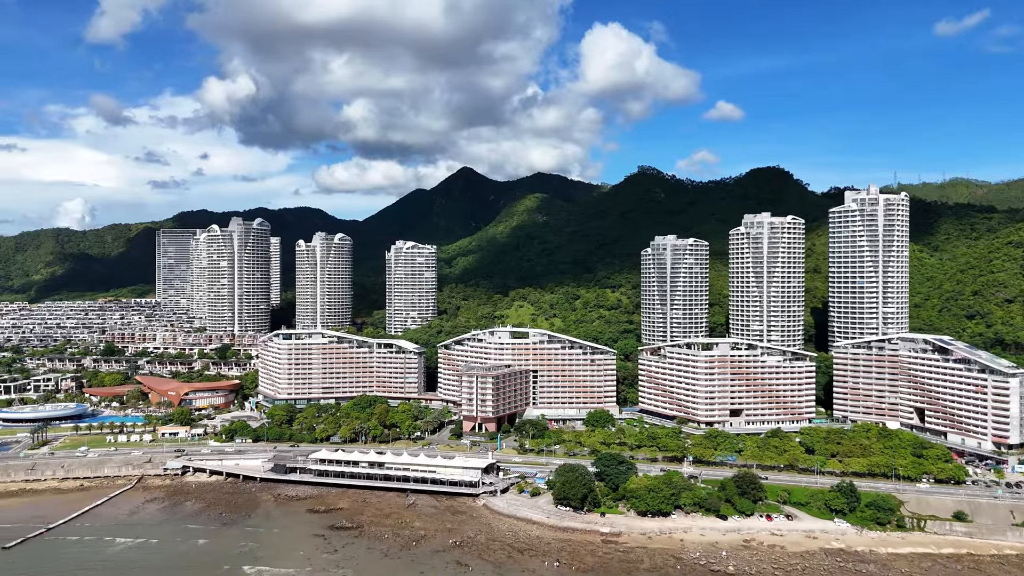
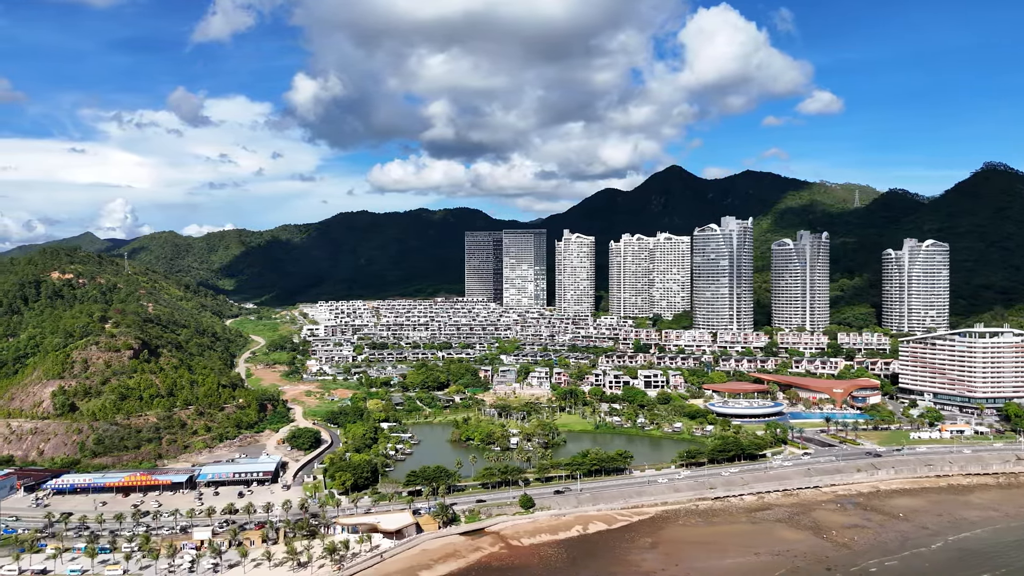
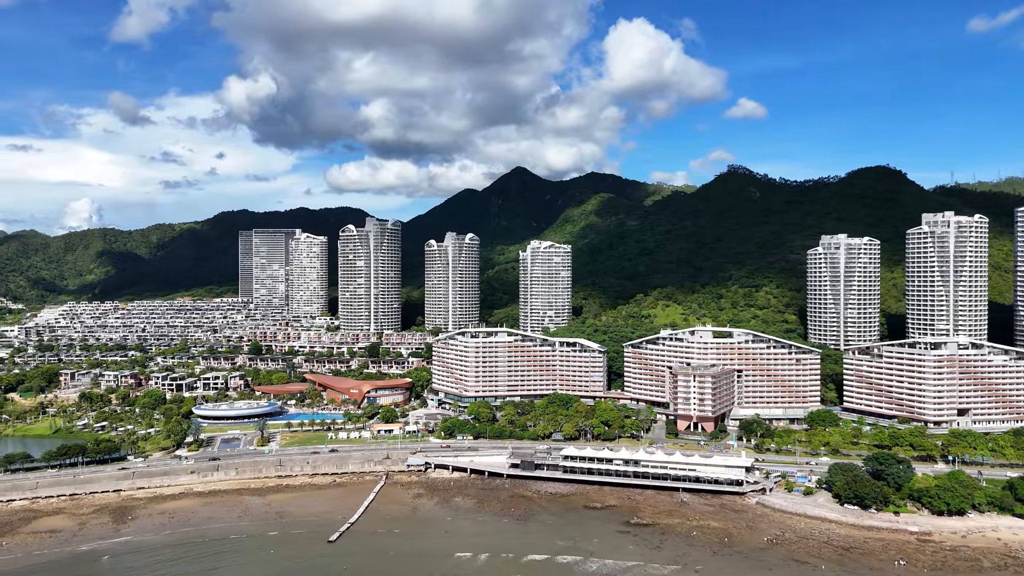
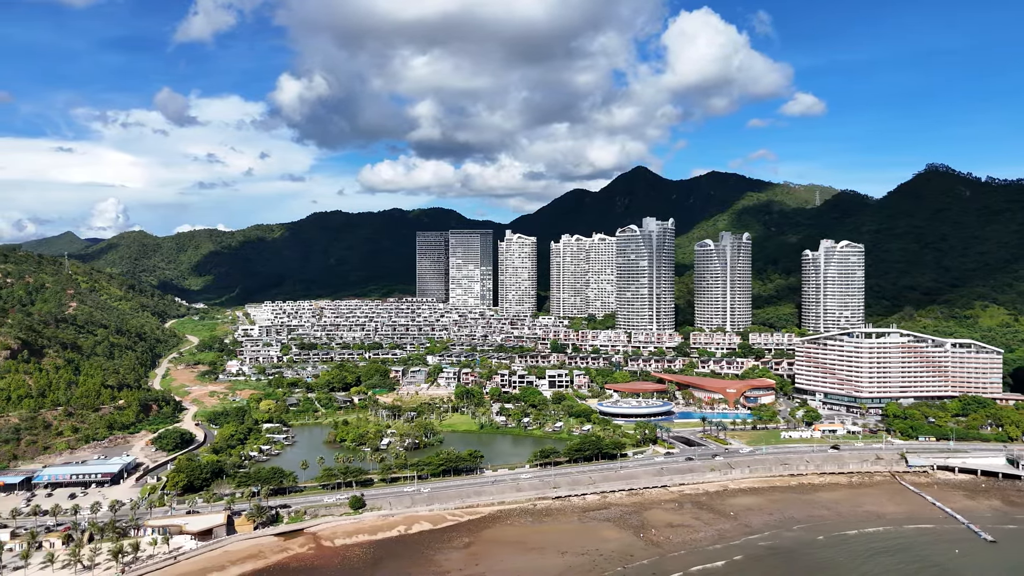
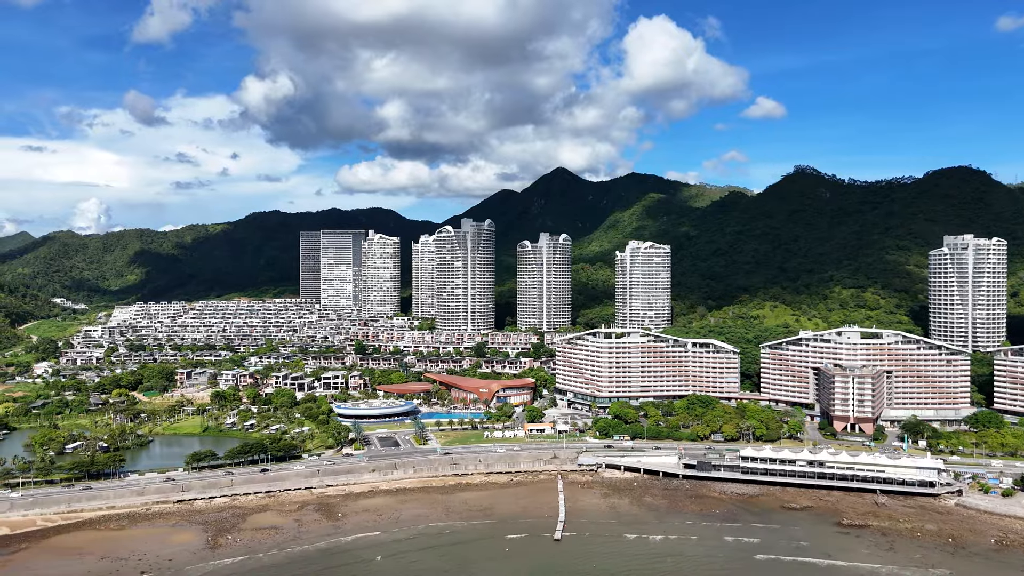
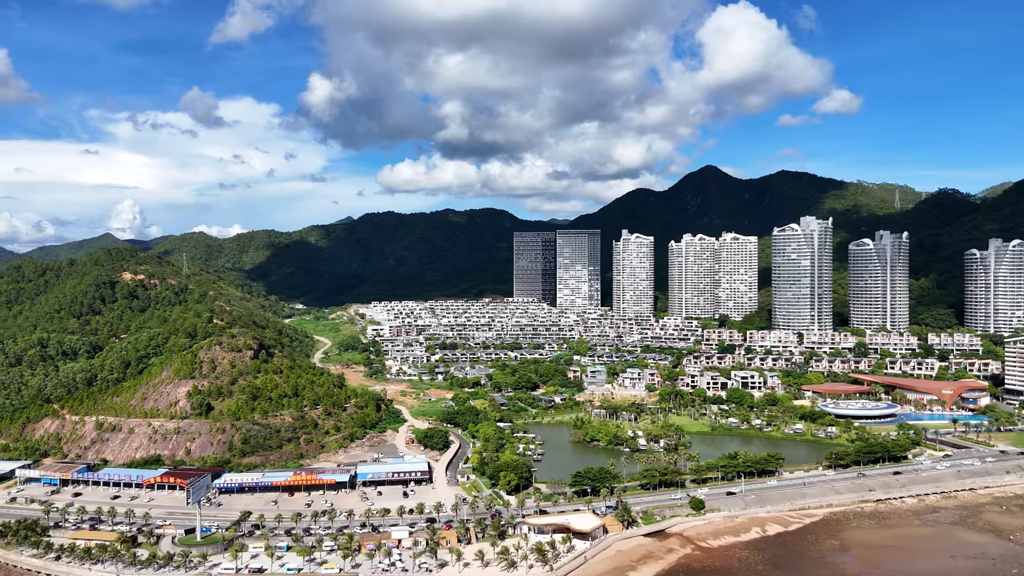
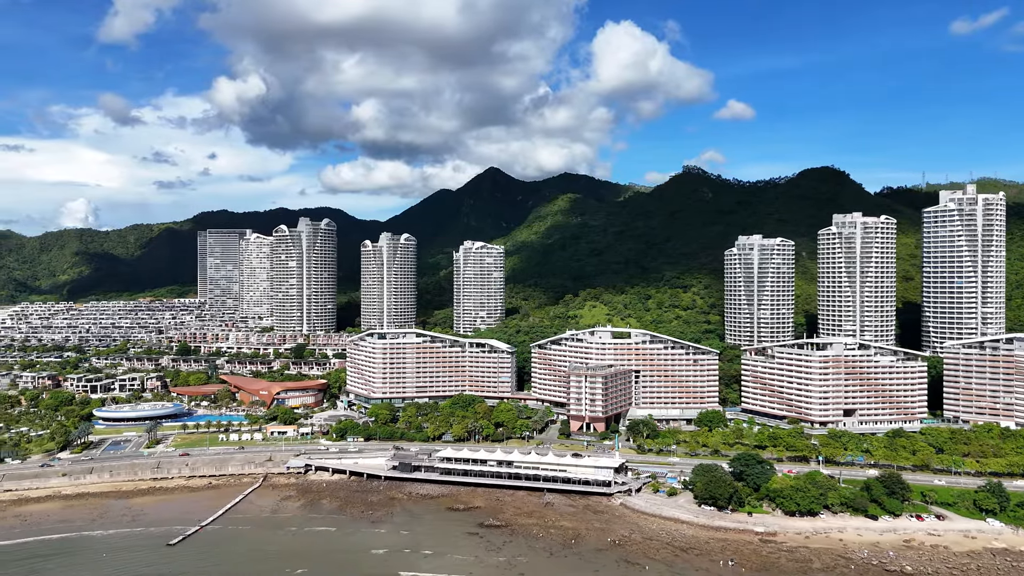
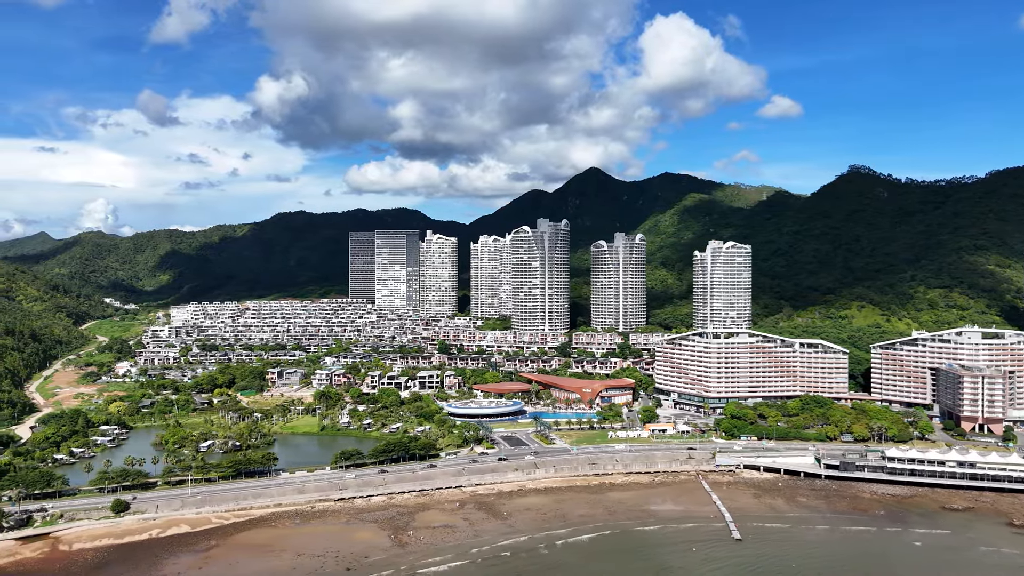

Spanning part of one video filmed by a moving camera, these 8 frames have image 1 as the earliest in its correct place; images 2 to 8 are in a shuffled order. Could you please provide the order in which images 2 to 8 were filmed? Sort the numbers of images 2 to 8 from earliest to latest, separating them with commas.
7, 3, 5, 8, 4, 2, 6
